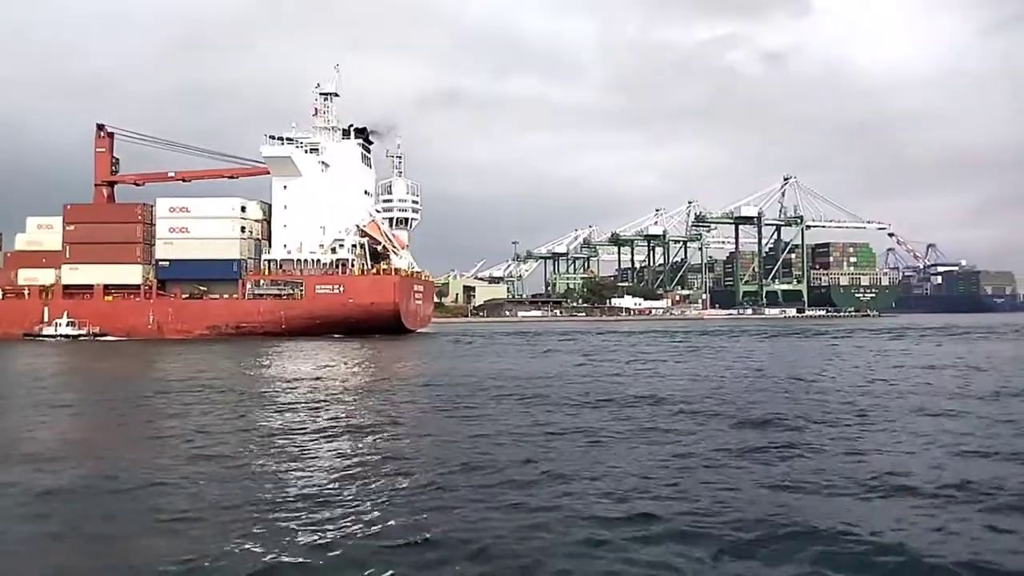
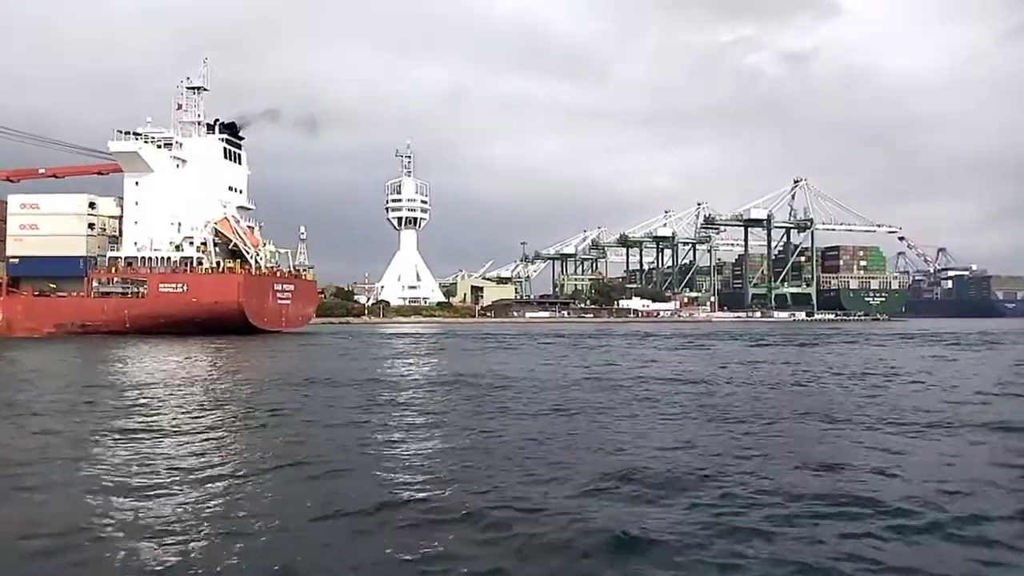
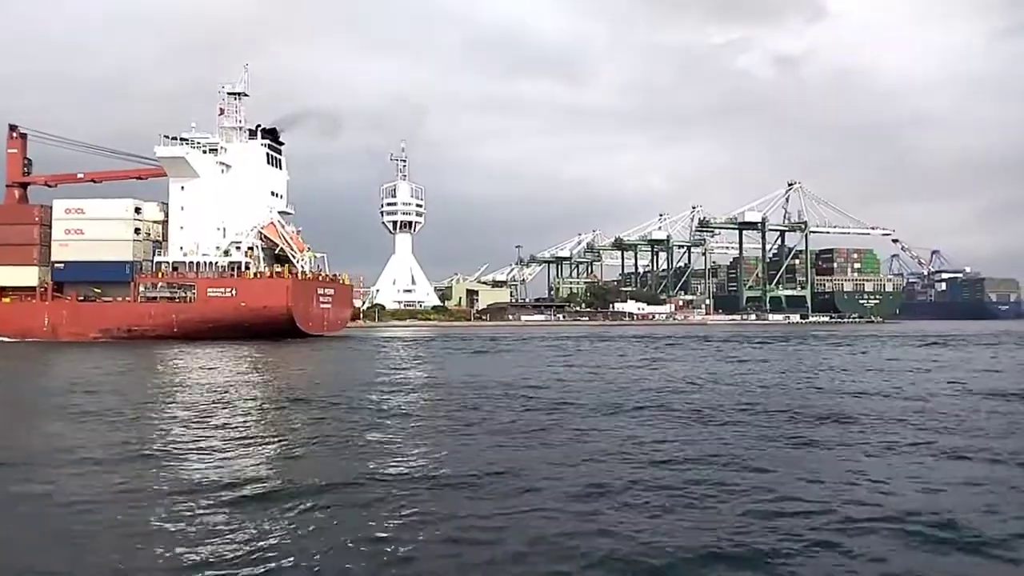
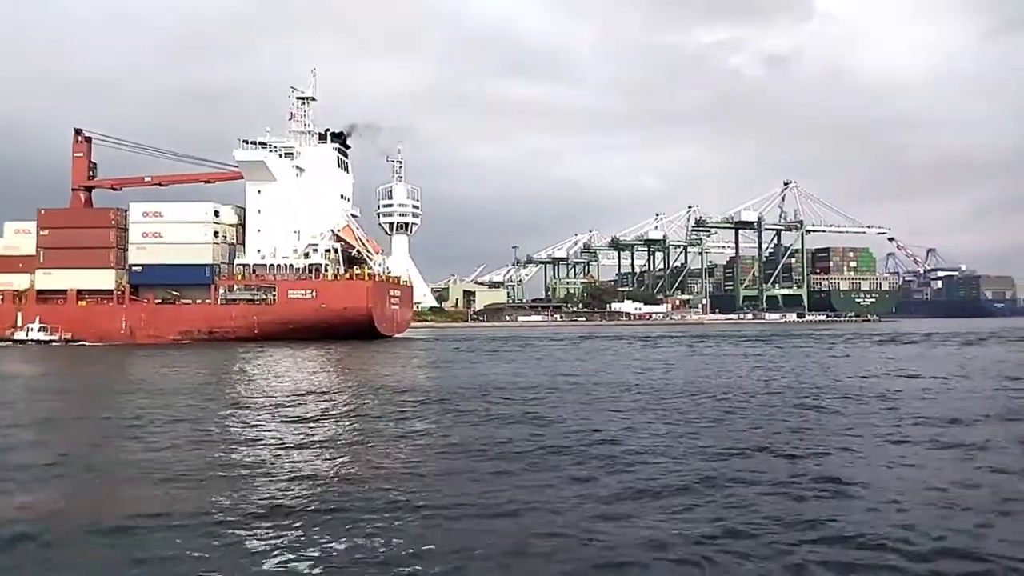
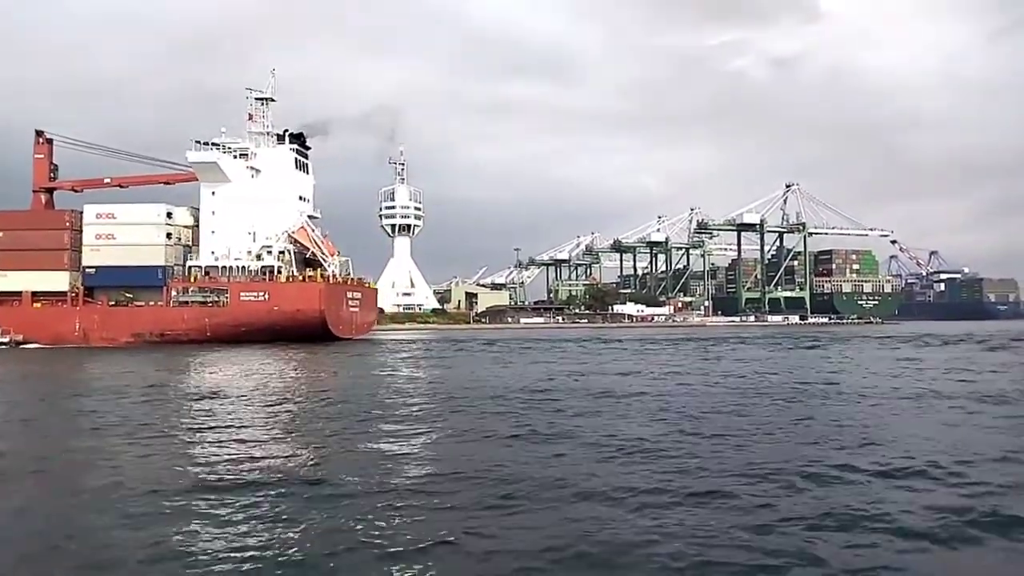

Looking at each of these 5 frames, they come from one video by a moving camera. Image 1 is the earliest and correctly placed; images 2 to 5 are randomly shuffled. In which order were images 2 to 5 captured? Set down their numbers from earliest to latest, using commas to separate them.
4, 5, 3, 2
